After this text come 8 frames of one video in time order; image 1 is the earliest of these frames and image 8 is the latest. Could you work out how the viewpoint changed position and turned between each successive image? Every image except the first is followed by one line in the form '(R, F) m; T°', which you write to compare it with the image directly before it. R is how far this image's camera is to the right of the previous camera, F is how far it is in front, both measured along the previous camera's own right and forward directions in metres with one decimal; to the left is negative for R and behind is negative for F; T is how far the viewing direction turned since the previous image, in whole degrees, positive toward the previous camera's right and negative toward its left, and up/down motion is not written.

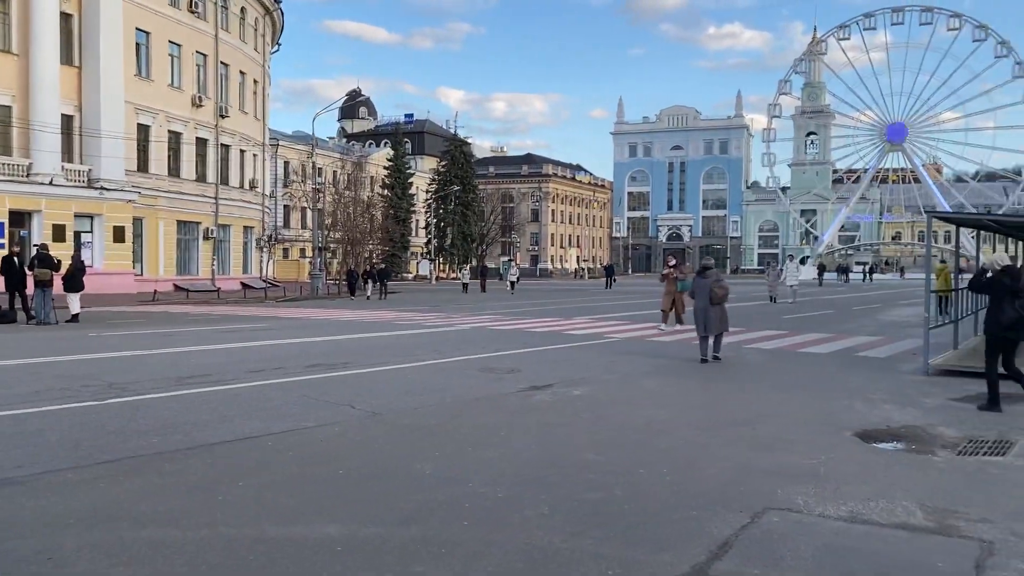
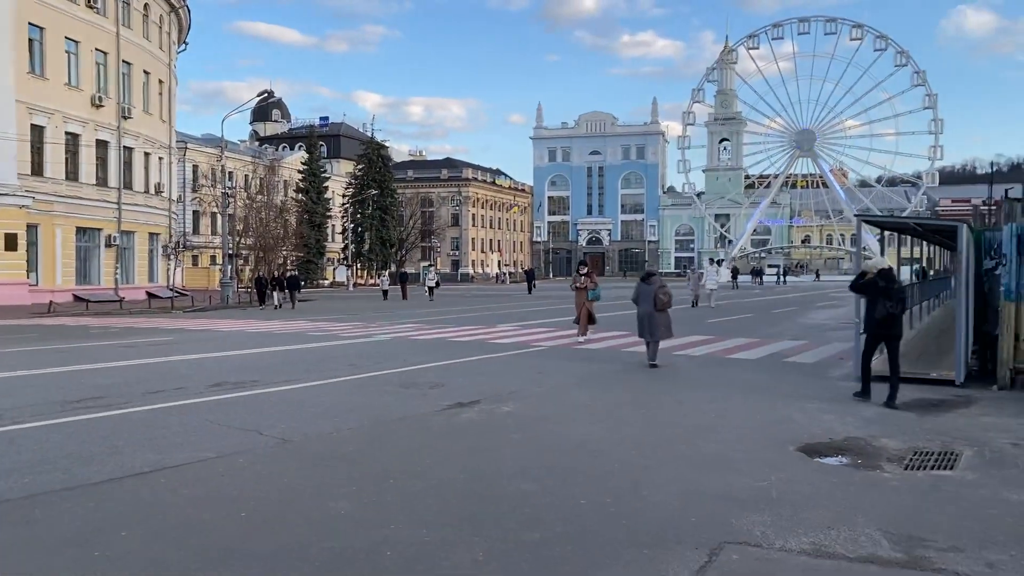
(0.0, +0.7) m; +5°
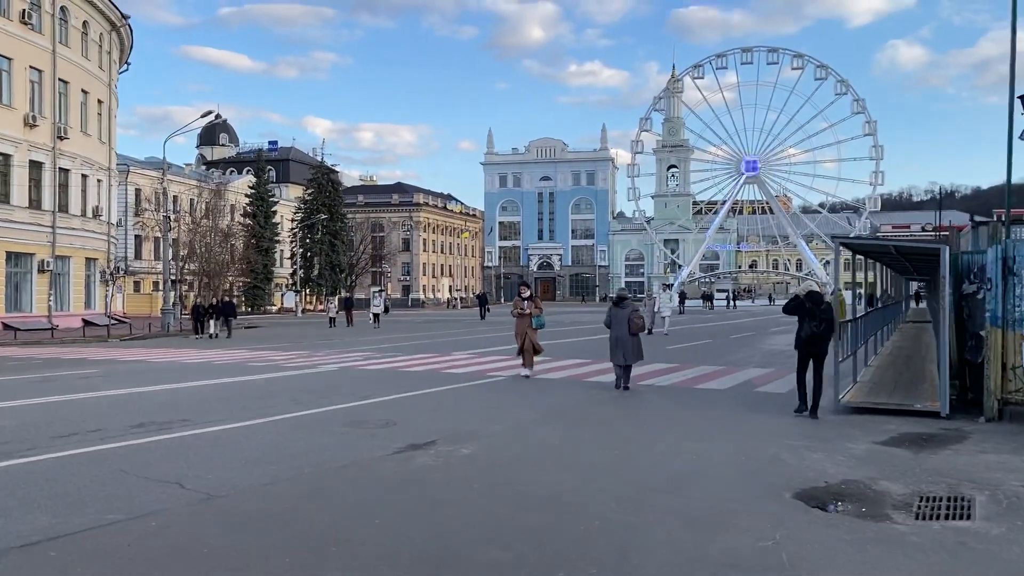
(-0.1, +0.9) m; +3°
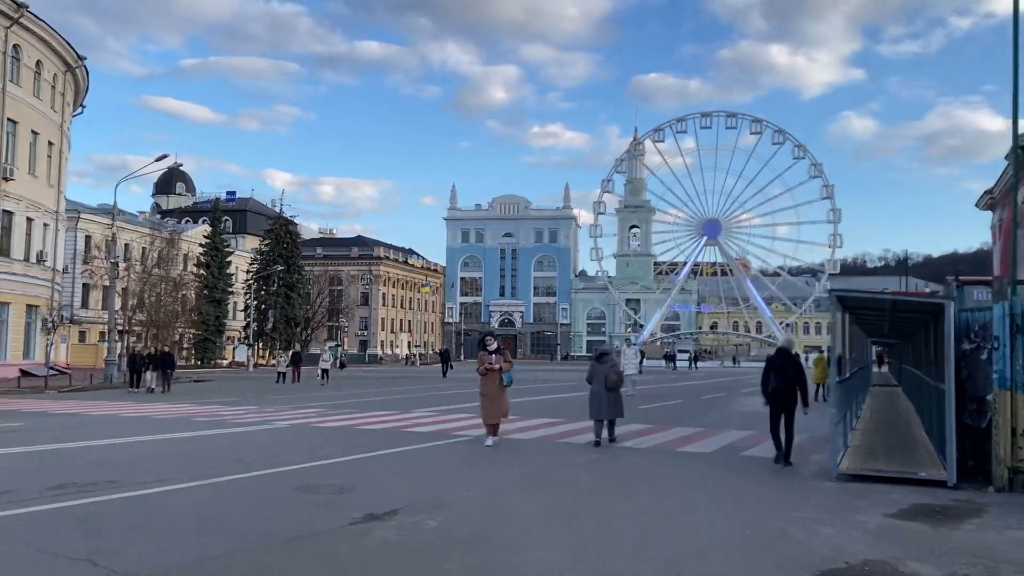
(-0.2, +1.0) m; +3°
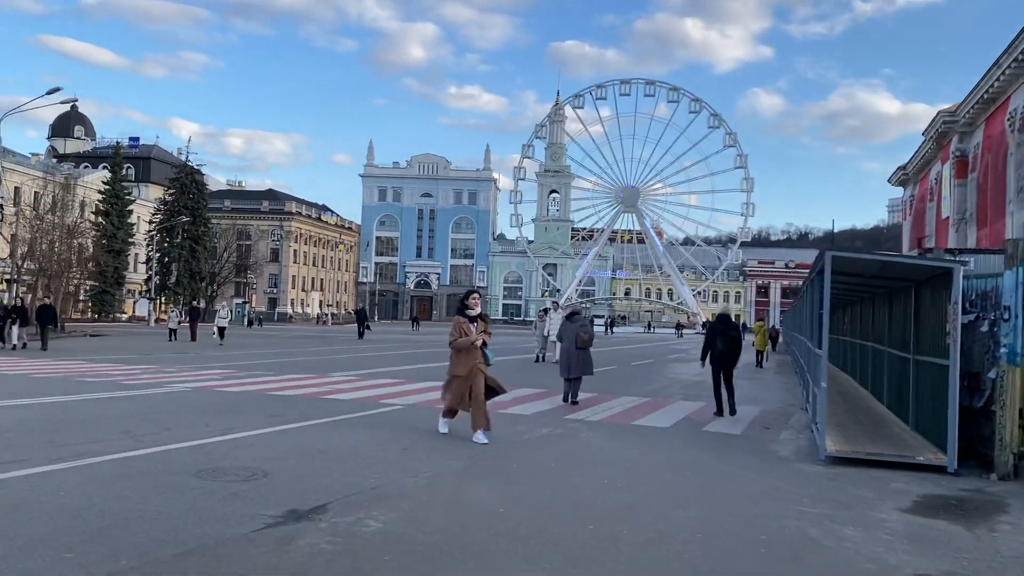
(-0.4, +1.7) m; +6°
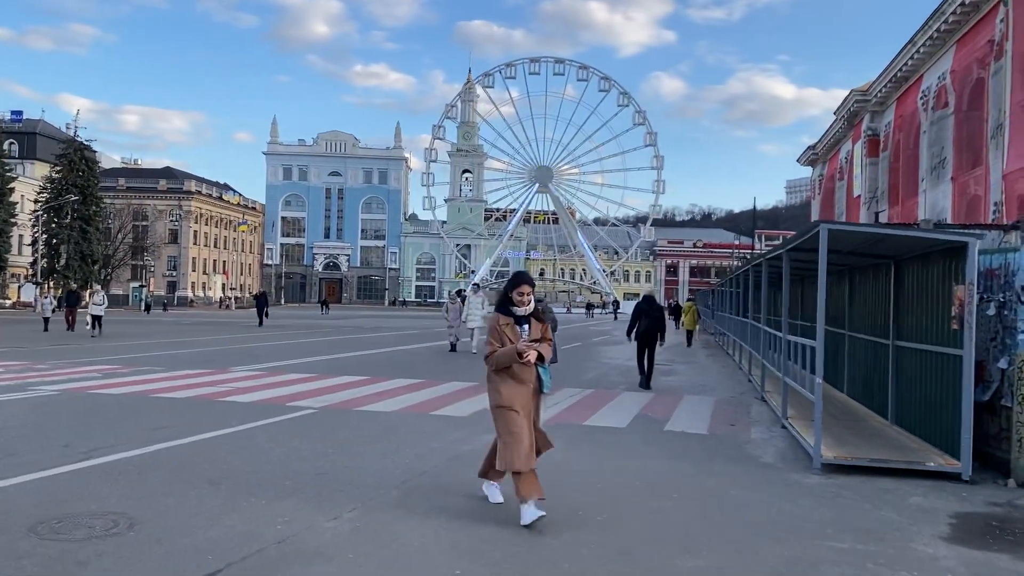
(-0.3, +1.8) m; +6°
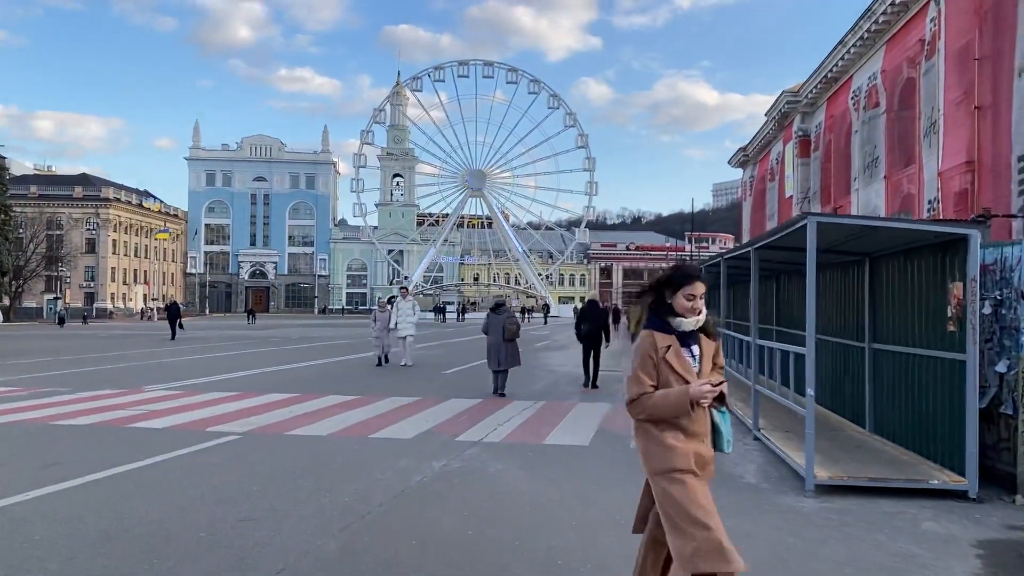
(-0.2, +1.1) m; +5°
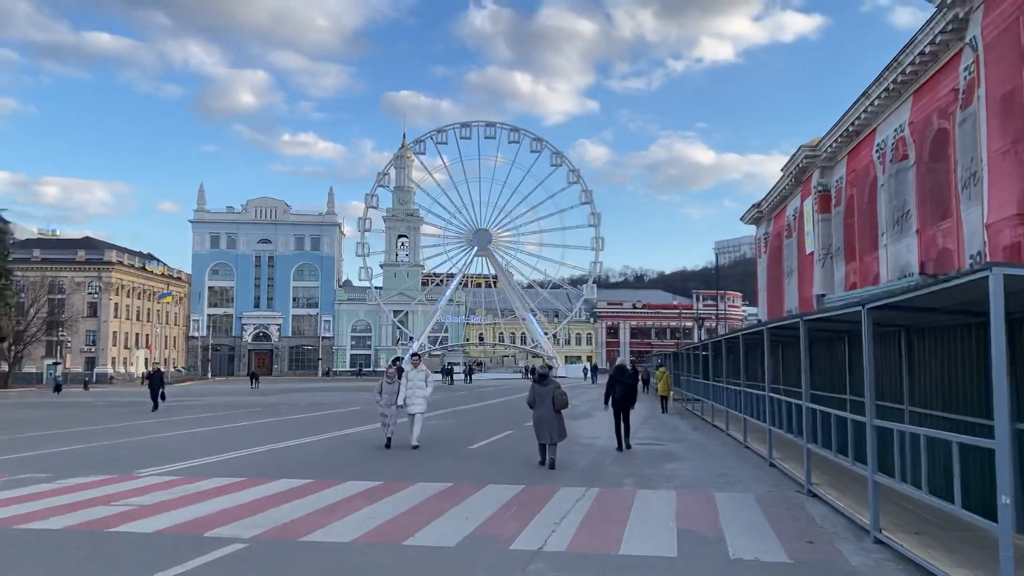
(-0.6, +1.7) m; 0°
